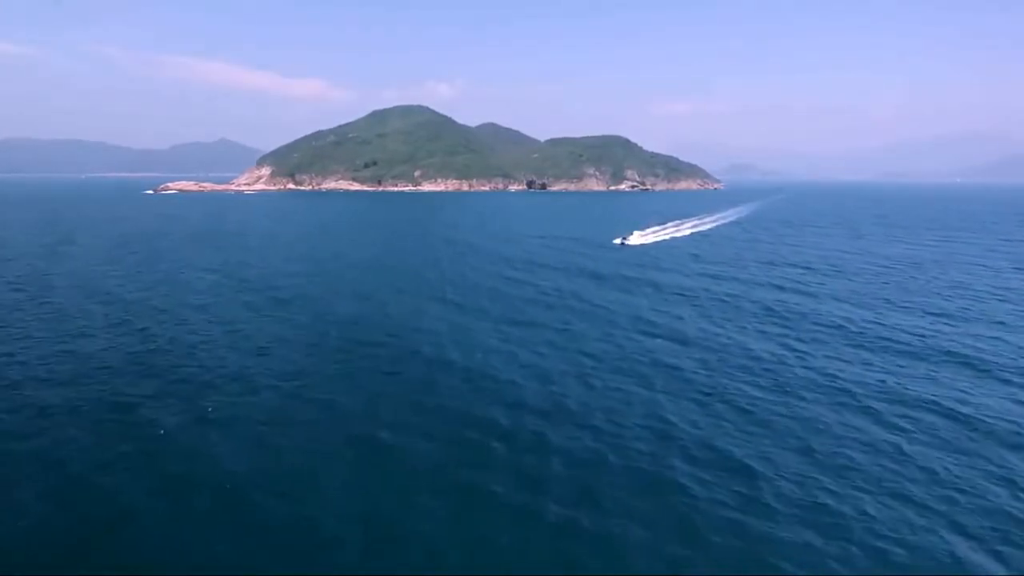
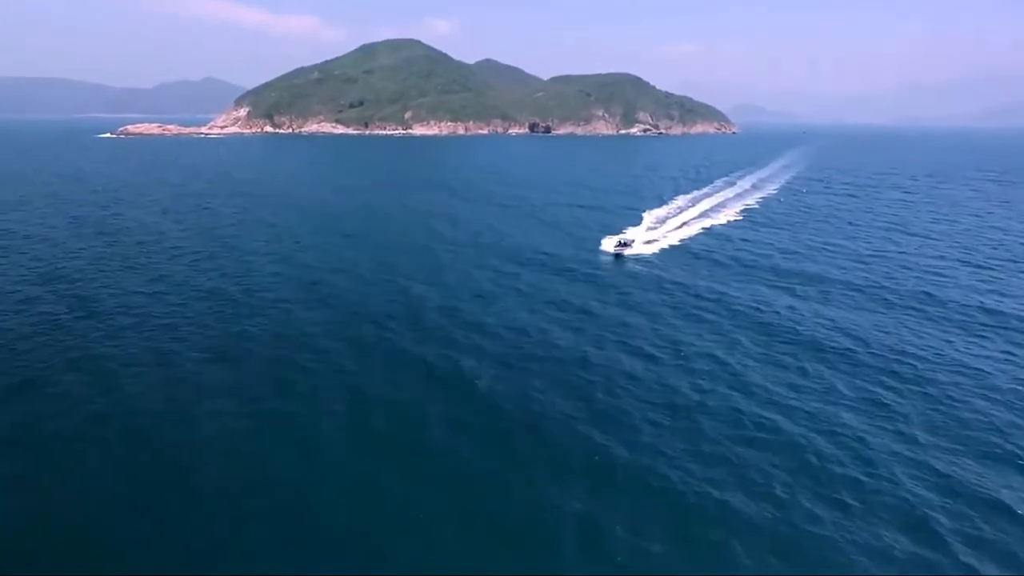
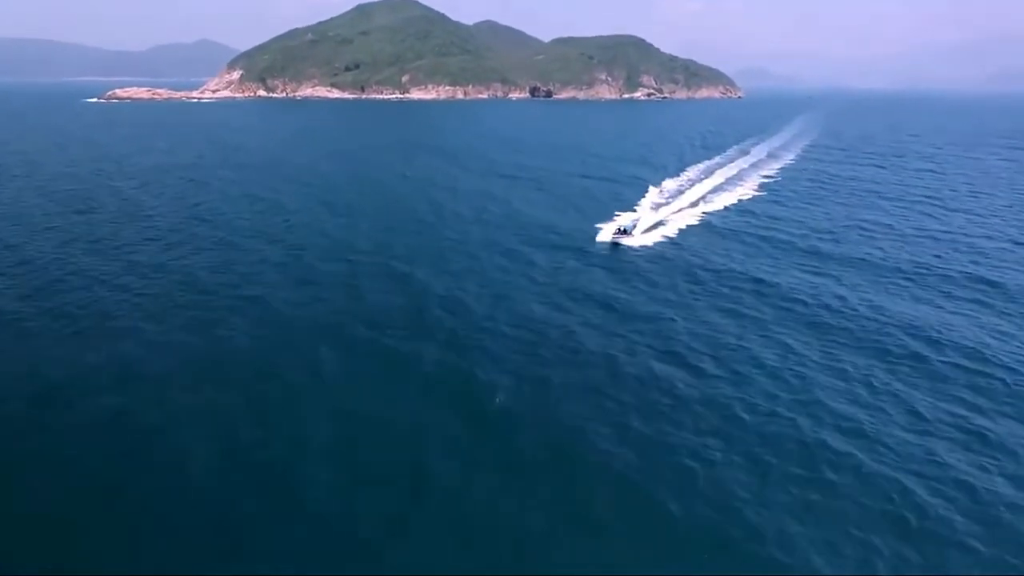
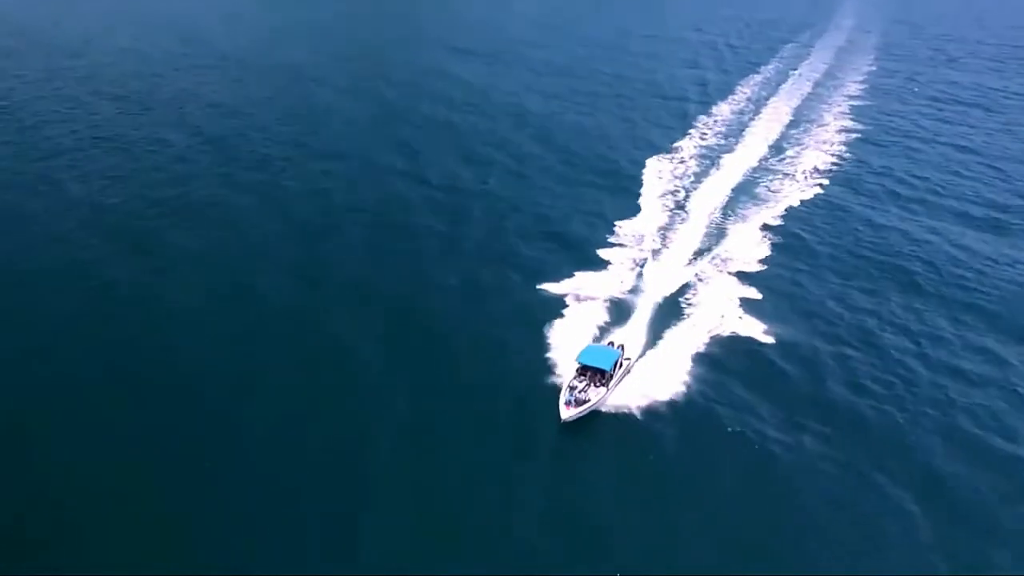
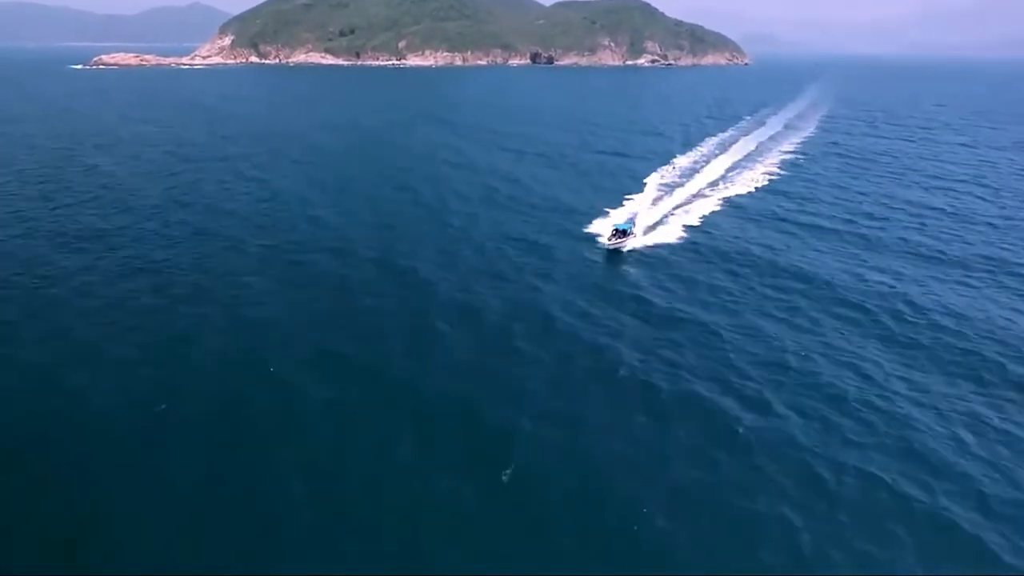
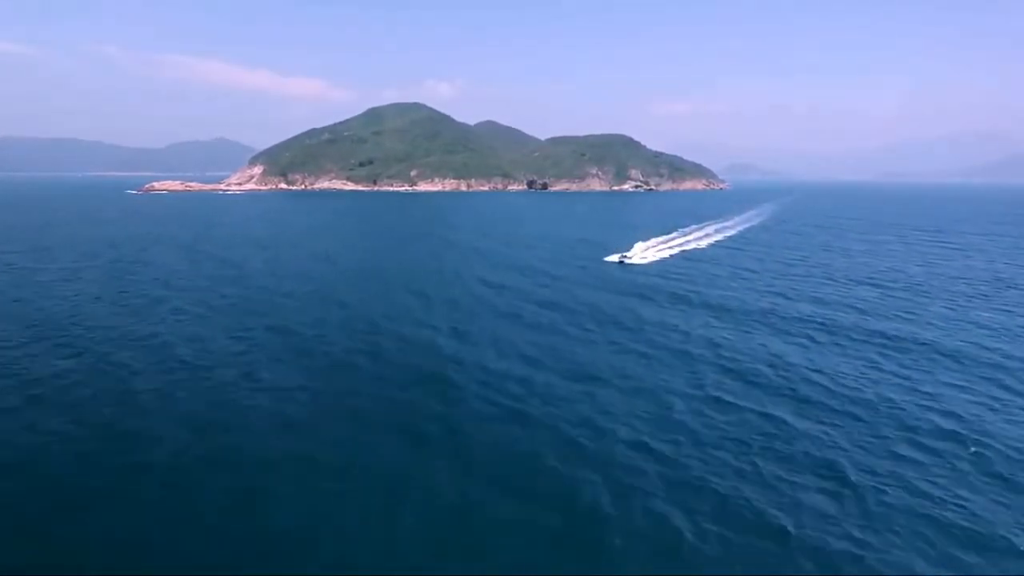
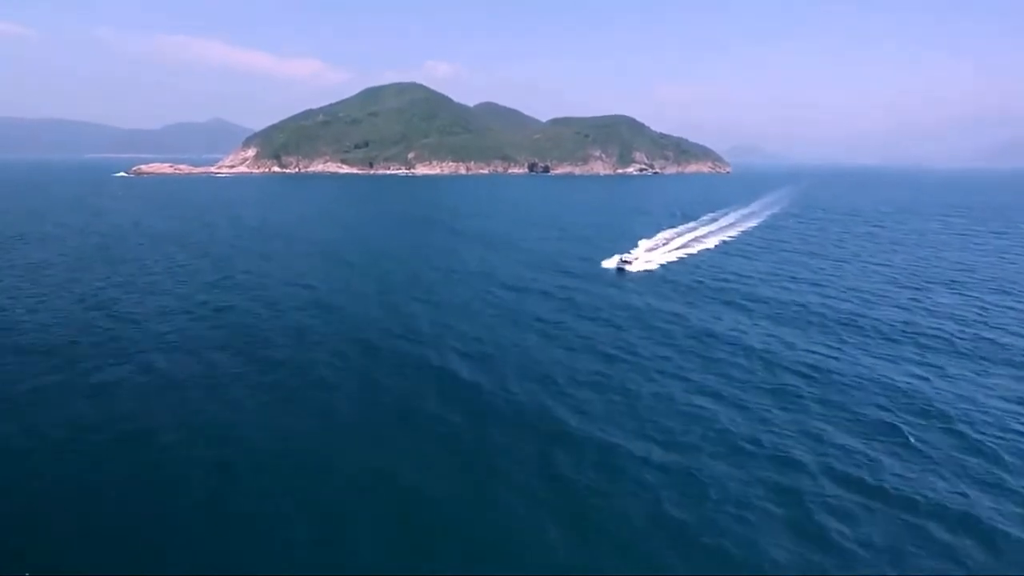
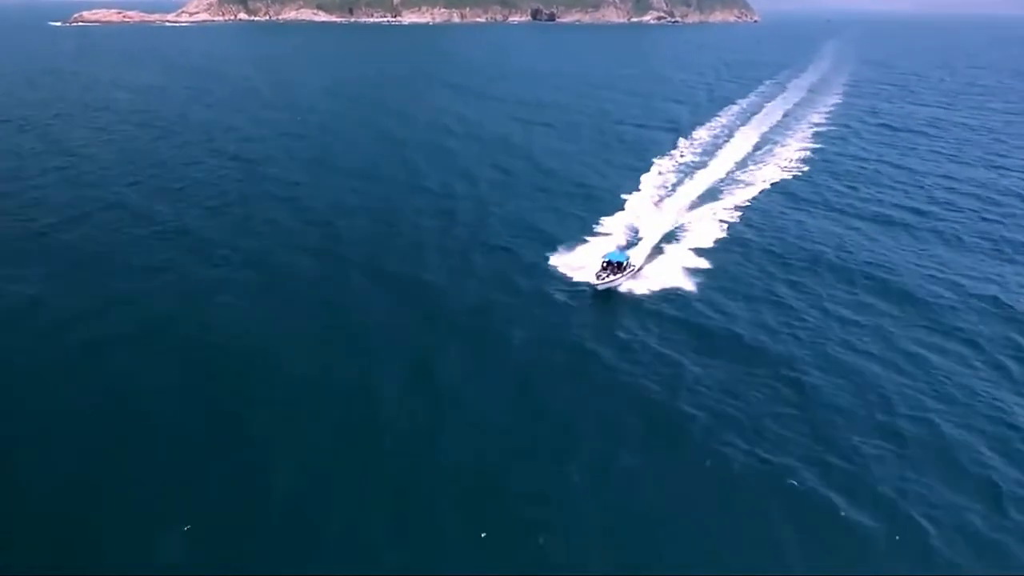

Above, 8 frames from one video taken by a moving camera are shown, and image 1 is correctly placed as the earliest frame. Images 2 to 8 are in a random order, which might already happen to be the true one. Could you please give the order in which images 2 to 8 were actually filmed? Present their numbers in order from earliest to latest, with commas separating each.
6, 7, 2, 3, 5, 8, 4
